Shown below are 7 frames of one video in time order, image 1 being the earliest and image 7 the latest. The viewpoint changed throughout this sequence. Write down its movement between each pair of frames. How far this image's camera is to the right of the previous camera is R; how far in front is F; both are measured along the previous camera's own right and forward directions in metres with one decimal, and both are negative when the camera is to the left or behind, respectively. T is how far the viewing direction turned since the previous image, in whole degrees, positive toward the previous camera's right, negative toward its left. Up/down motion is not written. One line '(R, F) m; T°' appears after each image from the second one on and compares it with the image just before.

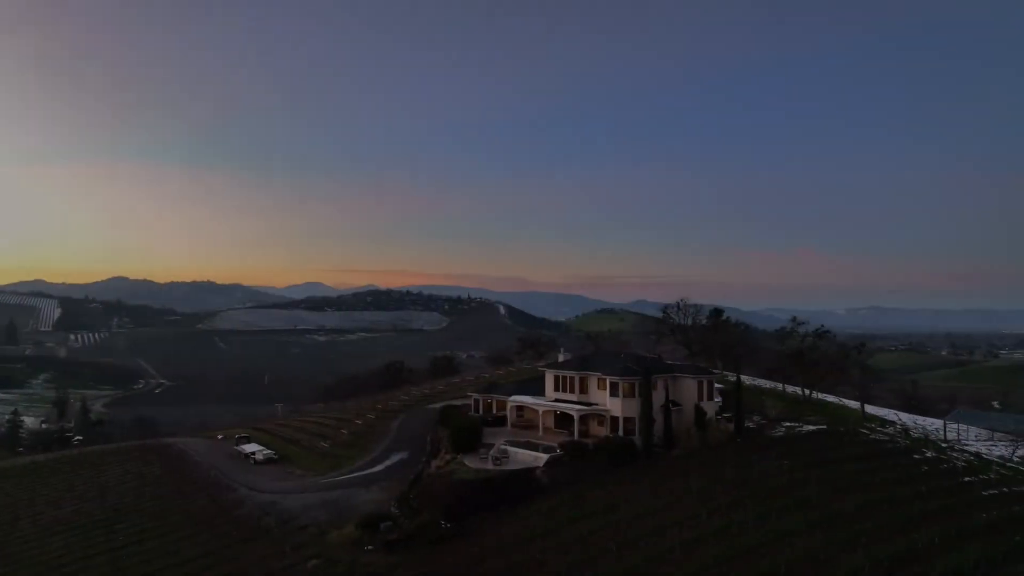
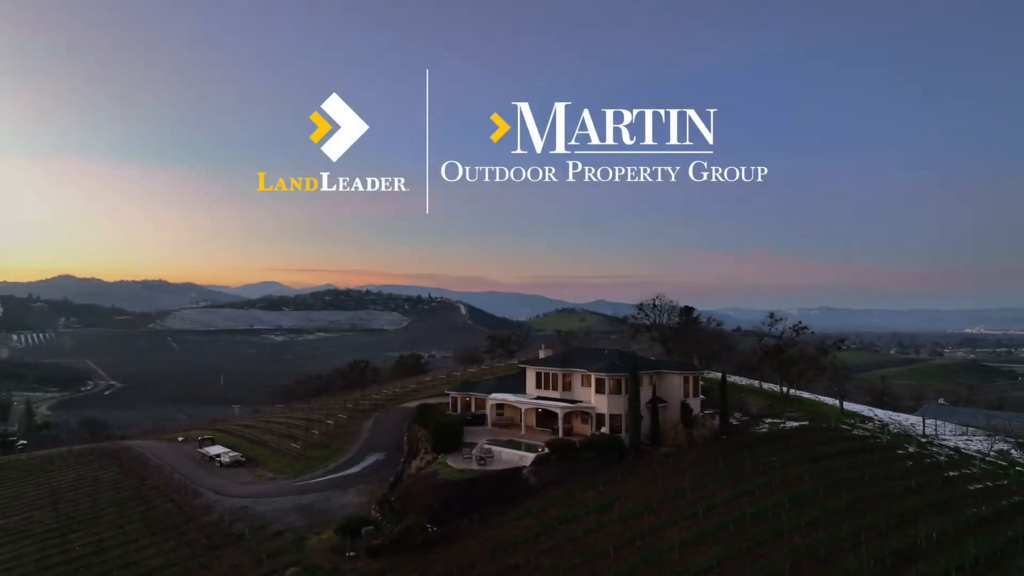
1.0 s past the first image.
(-1.0, +1.1) m; +3°
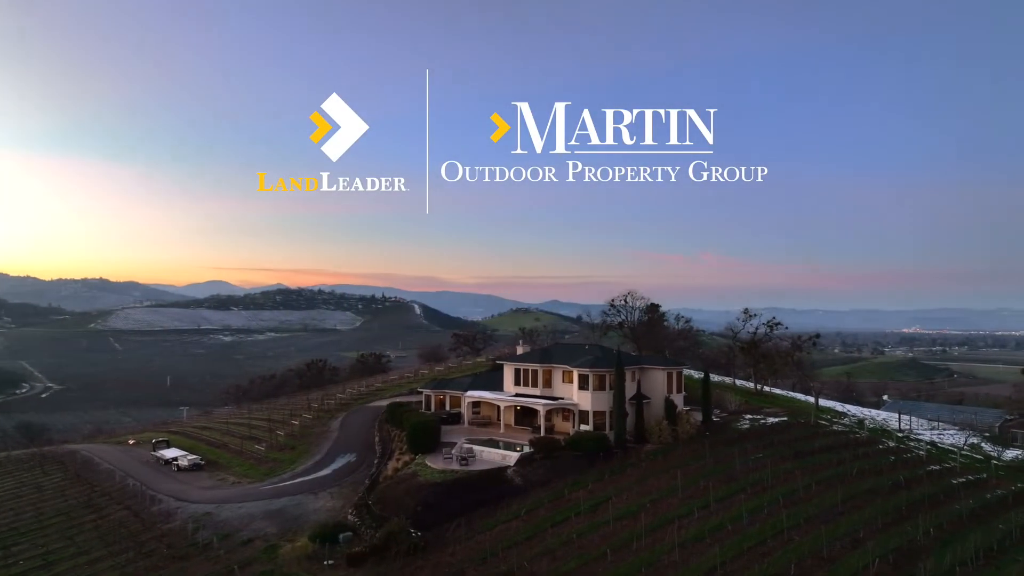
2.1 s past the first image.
(-1.1, +1.2) m; +4°
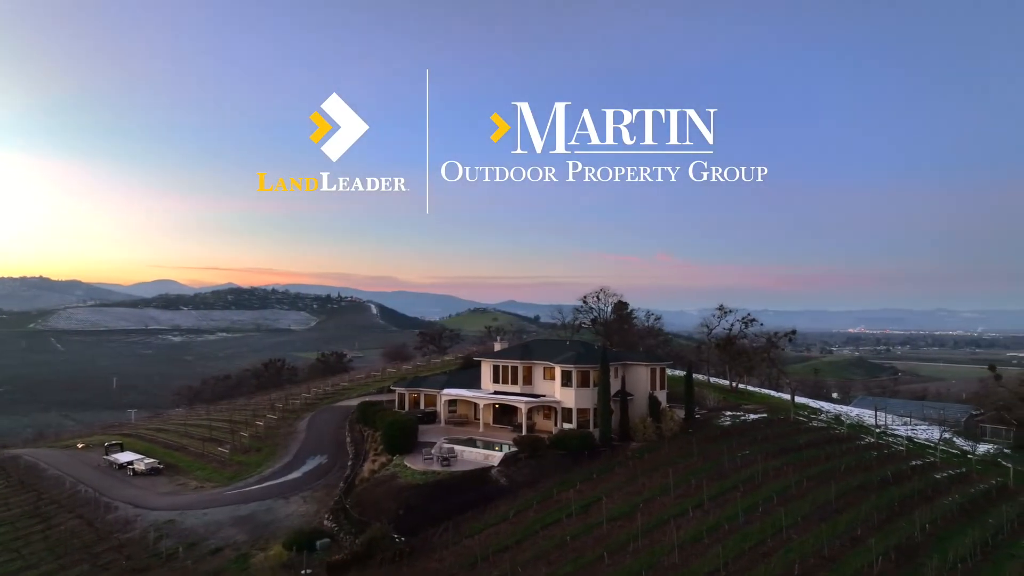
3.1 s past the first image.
(-1.0, +1.1) m; +4°
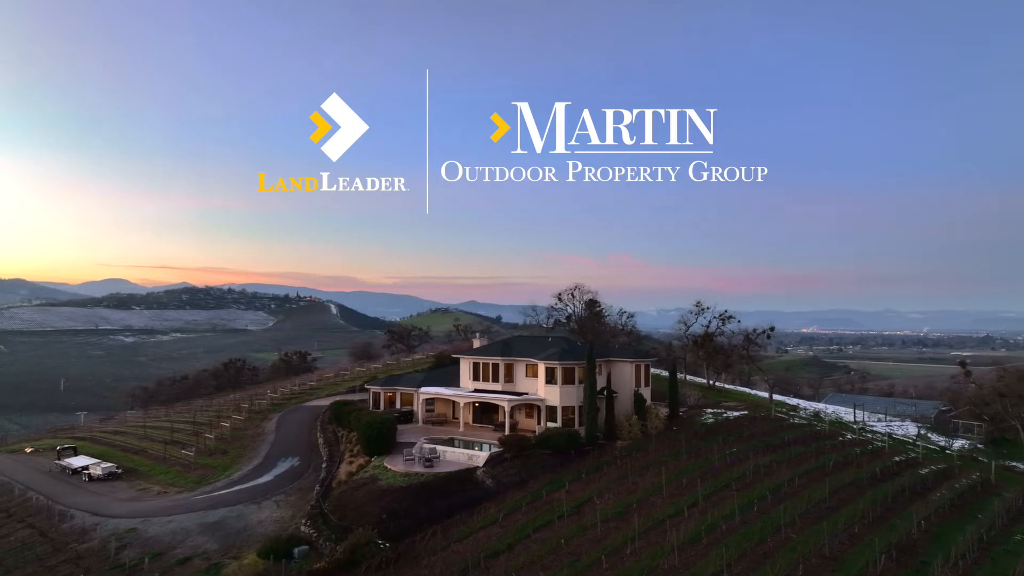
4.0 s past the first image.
(-0.9, +1.0) m; +3°
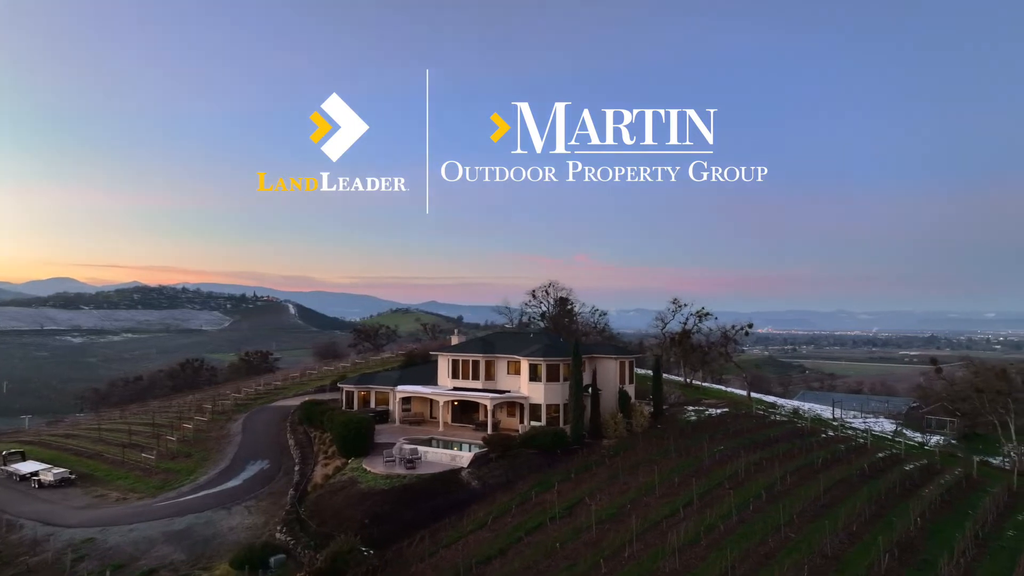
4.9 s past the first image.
(-0.9, +1.0) m; +3°
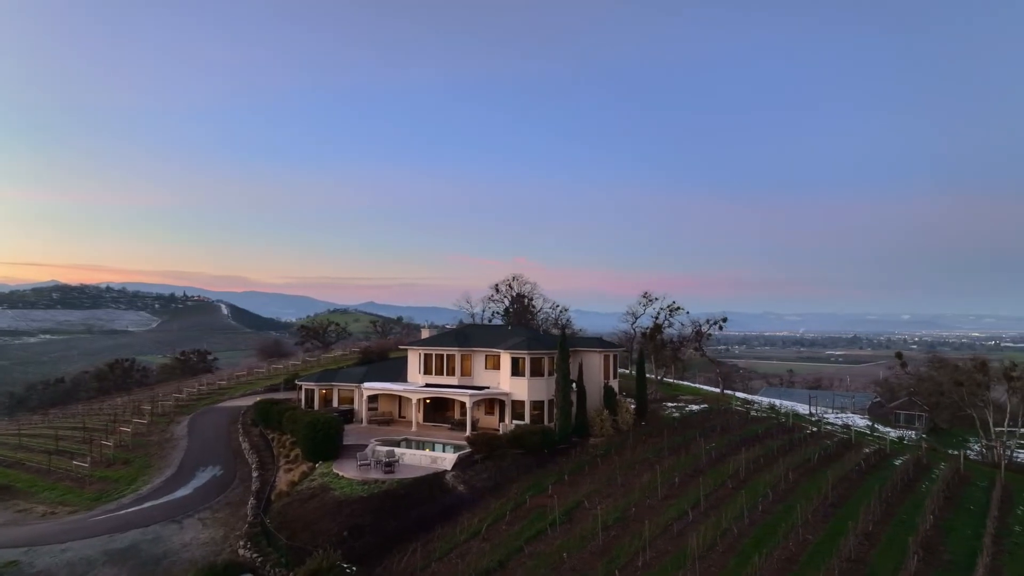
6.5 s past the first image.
(-1.6, +2.0) m; +5°
